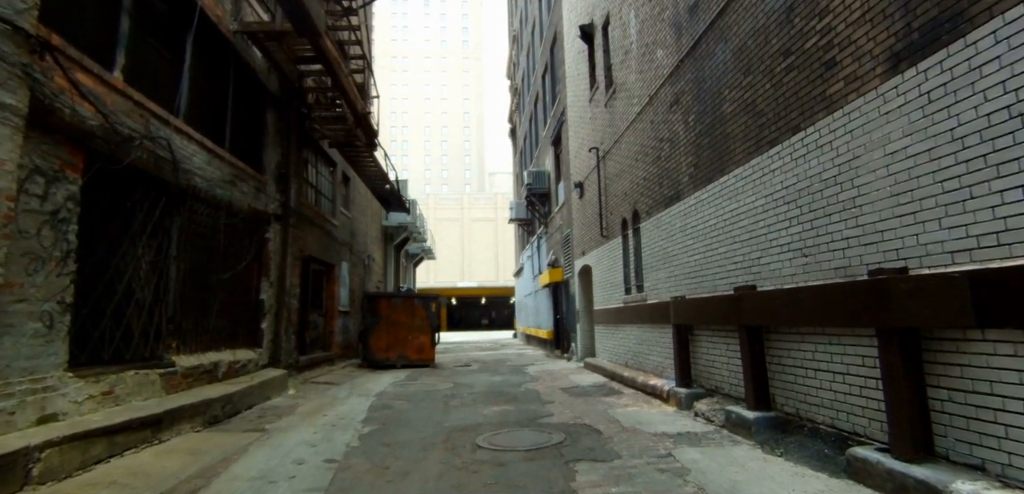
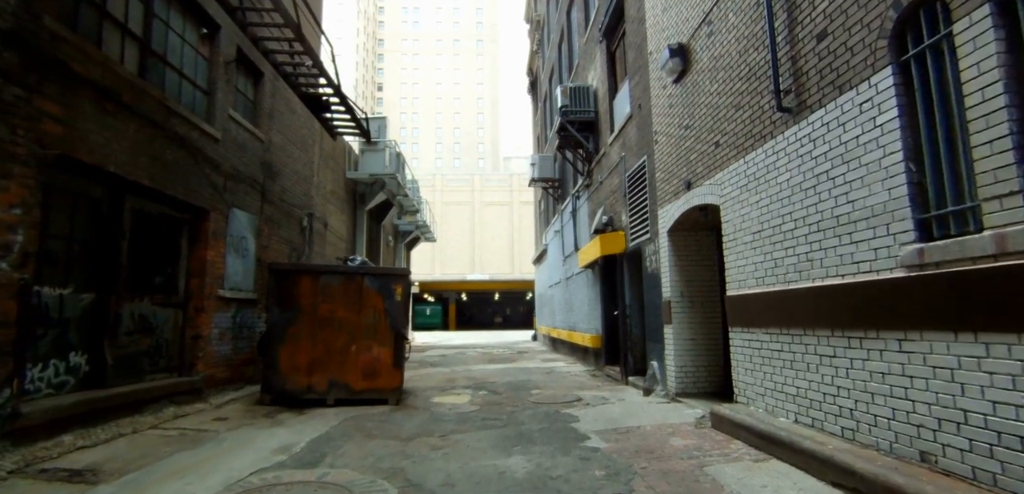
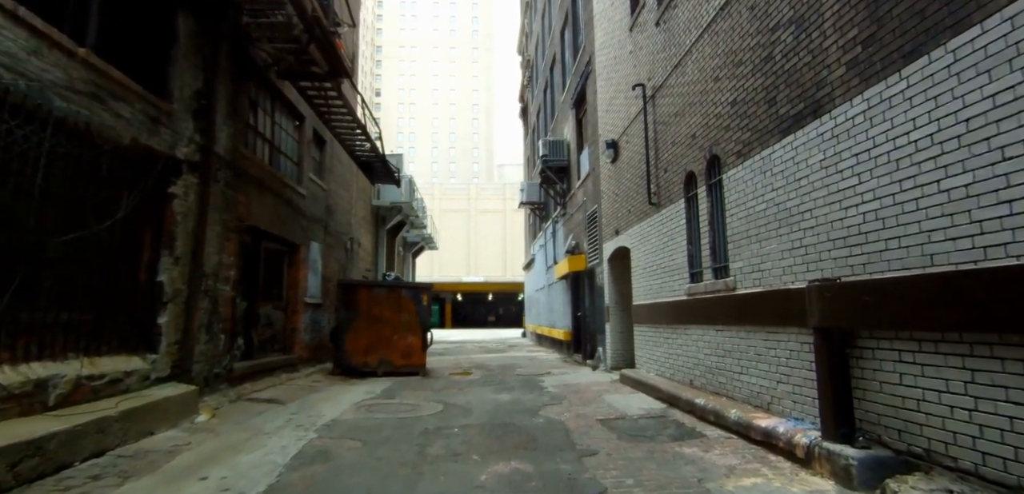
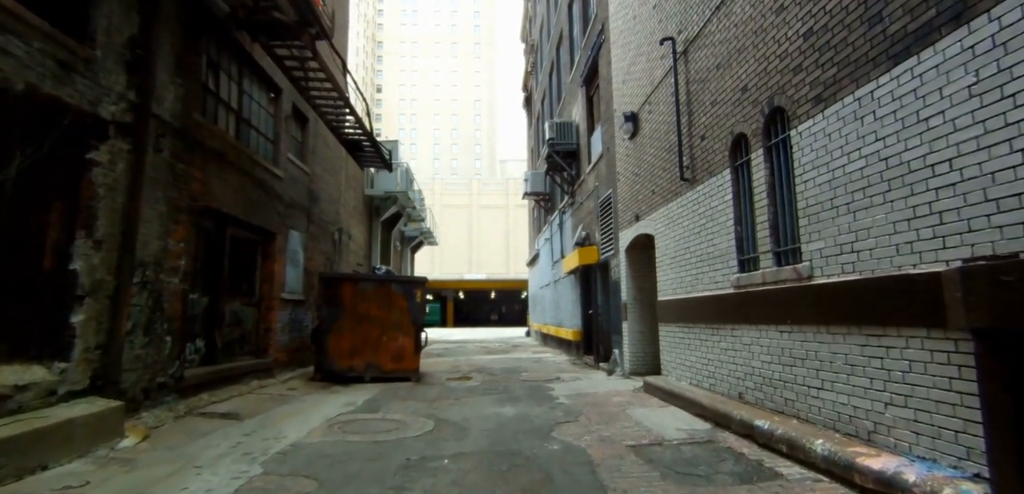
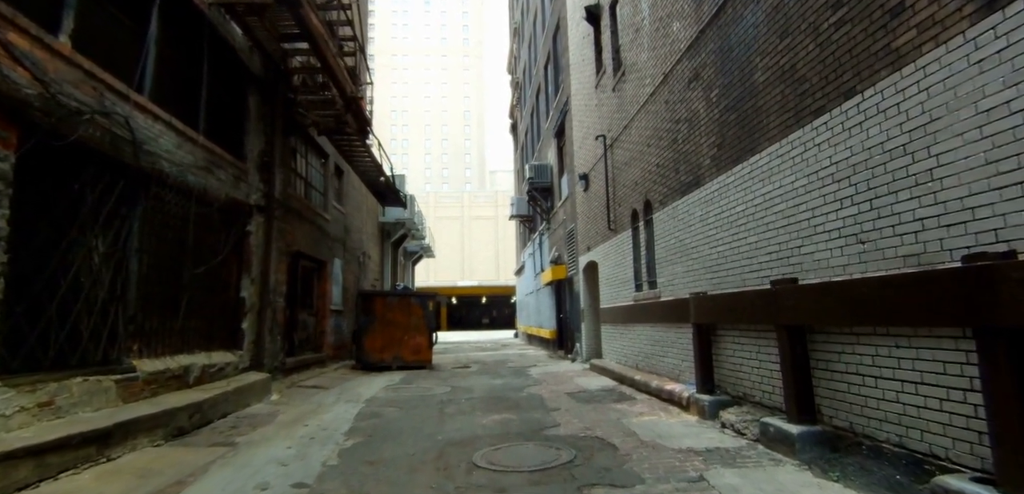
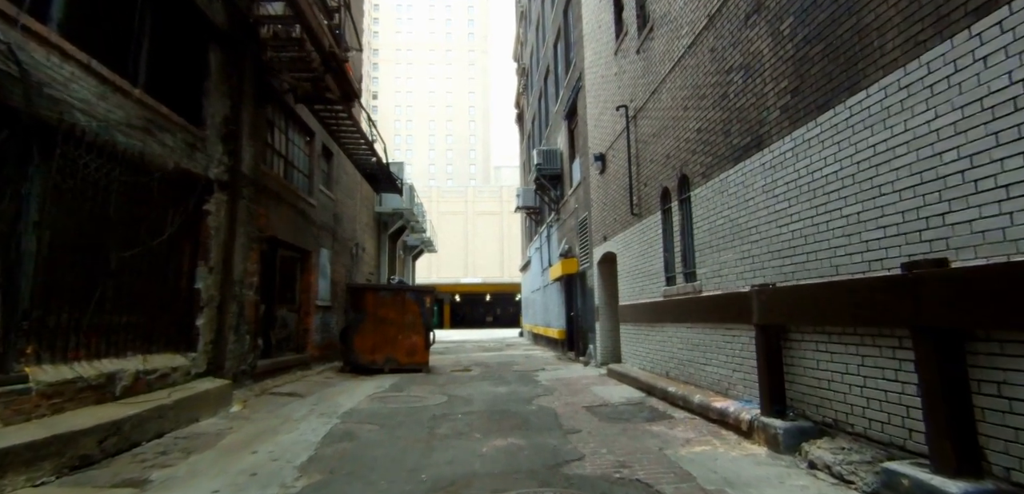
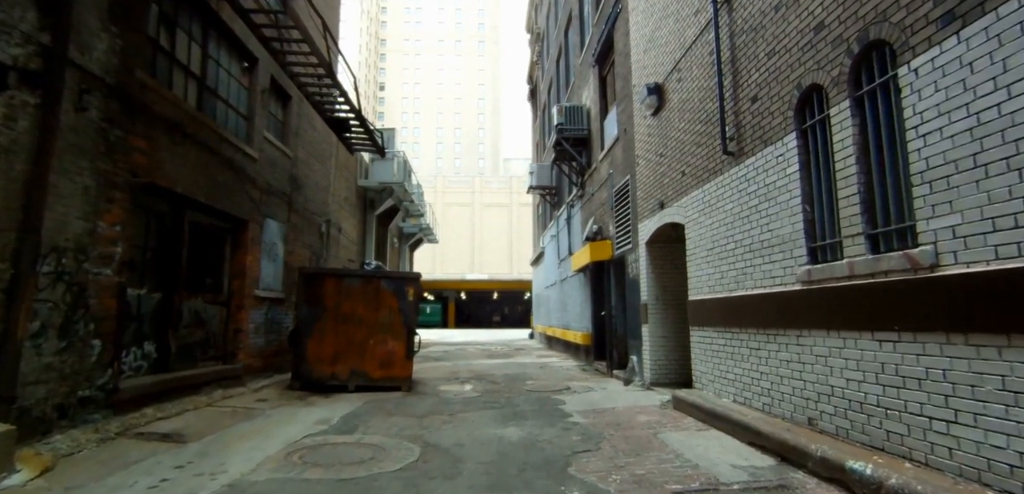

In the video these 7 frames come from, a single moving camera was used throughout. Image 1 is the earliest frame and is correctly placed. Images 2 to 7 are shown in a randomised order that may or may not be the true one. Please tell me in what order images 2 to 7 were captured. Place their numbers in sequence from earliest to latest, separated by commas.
5, 6, 3, 4, 7, 2
